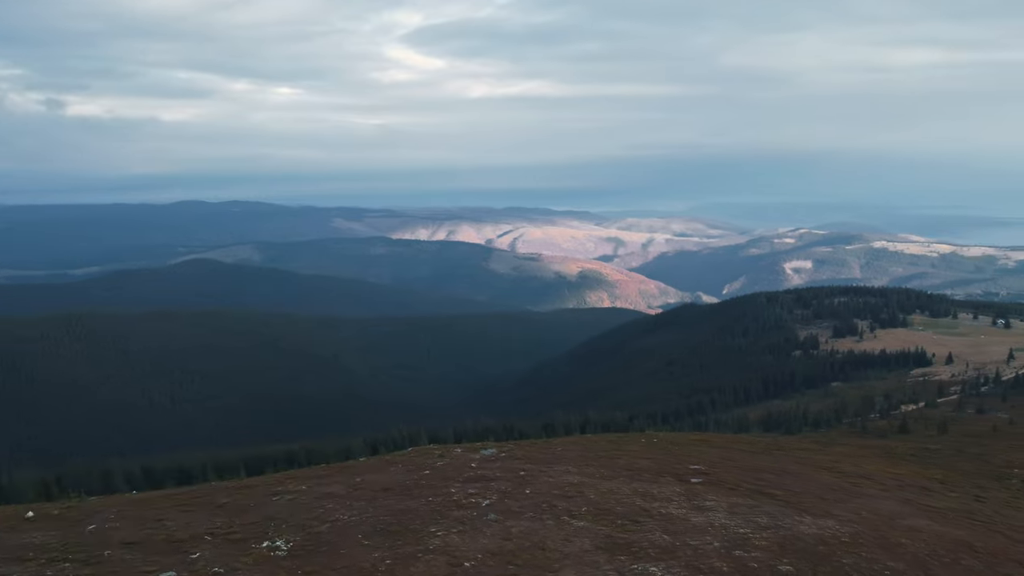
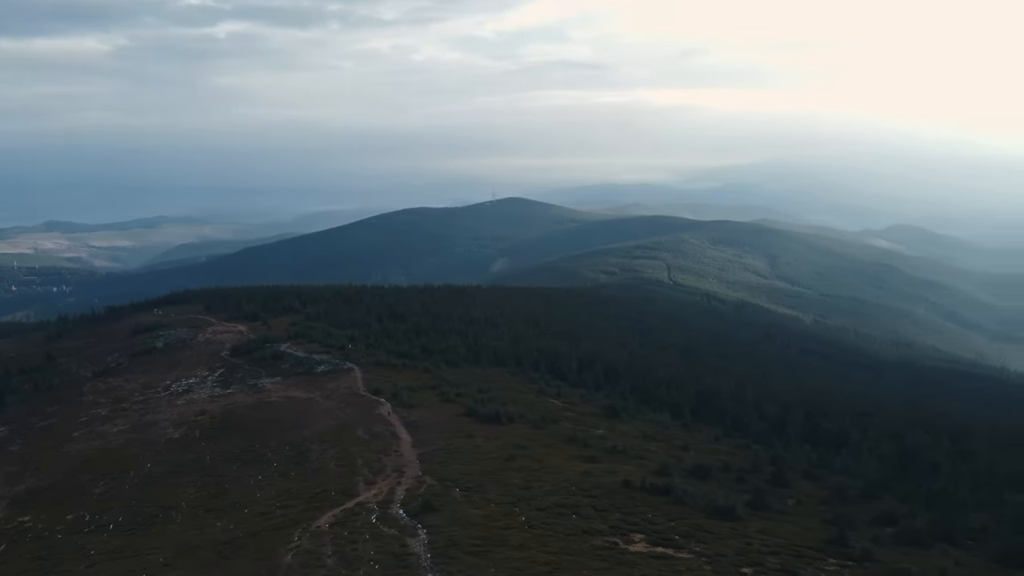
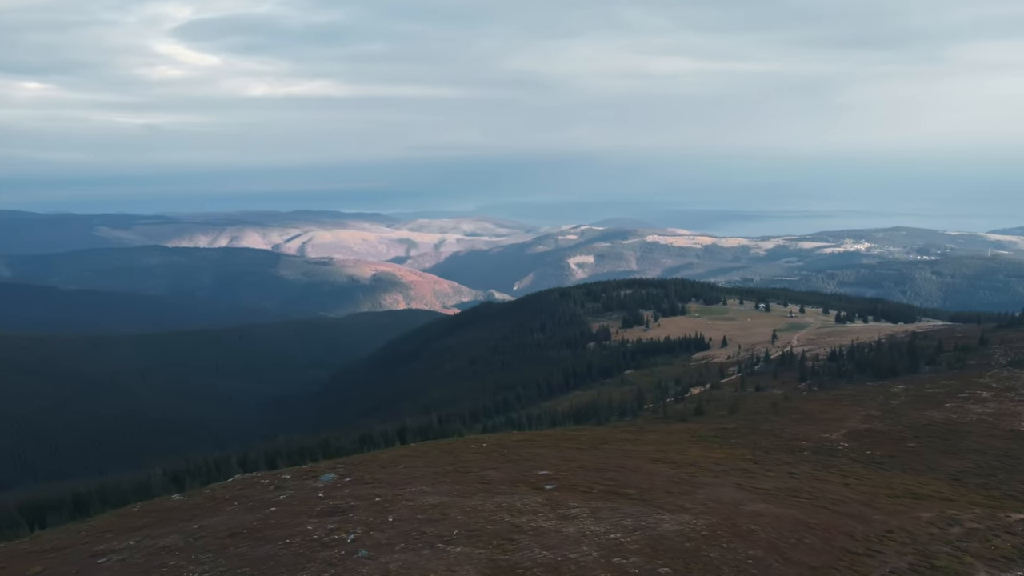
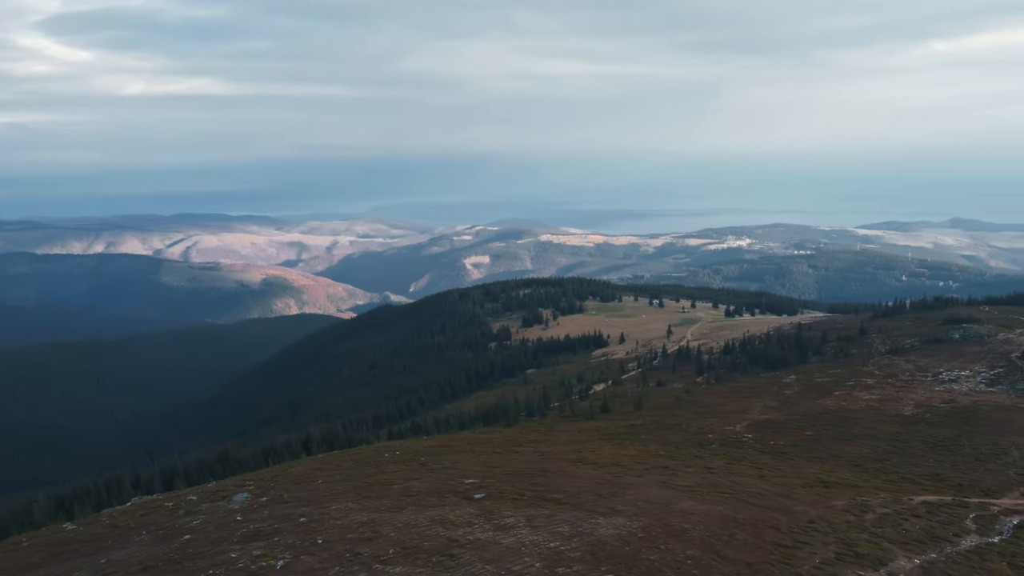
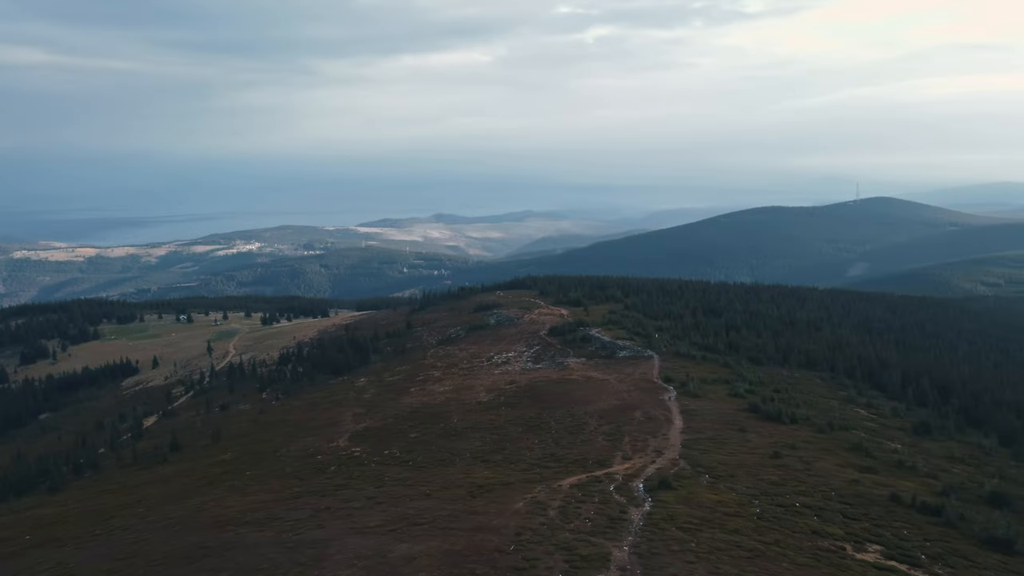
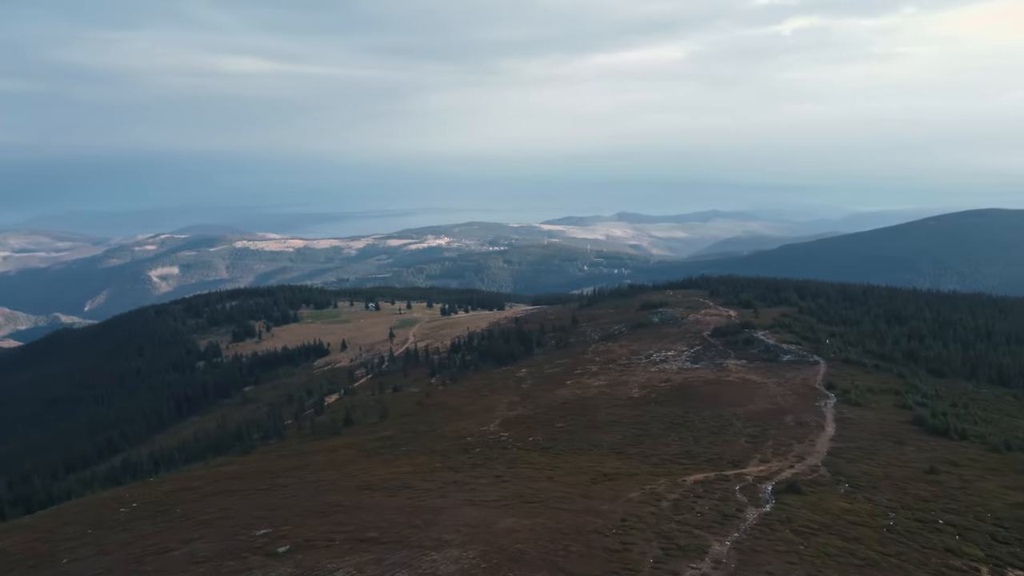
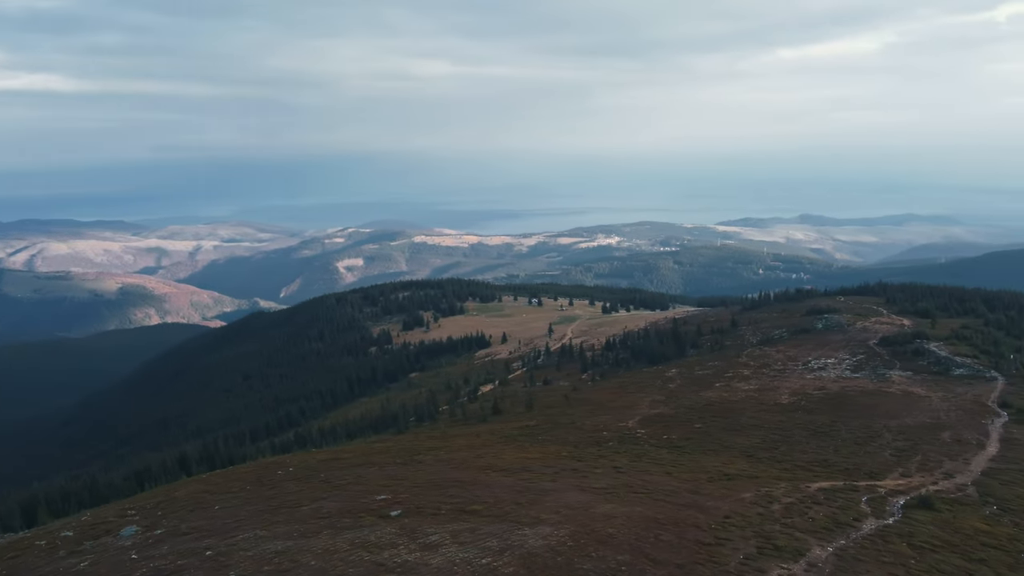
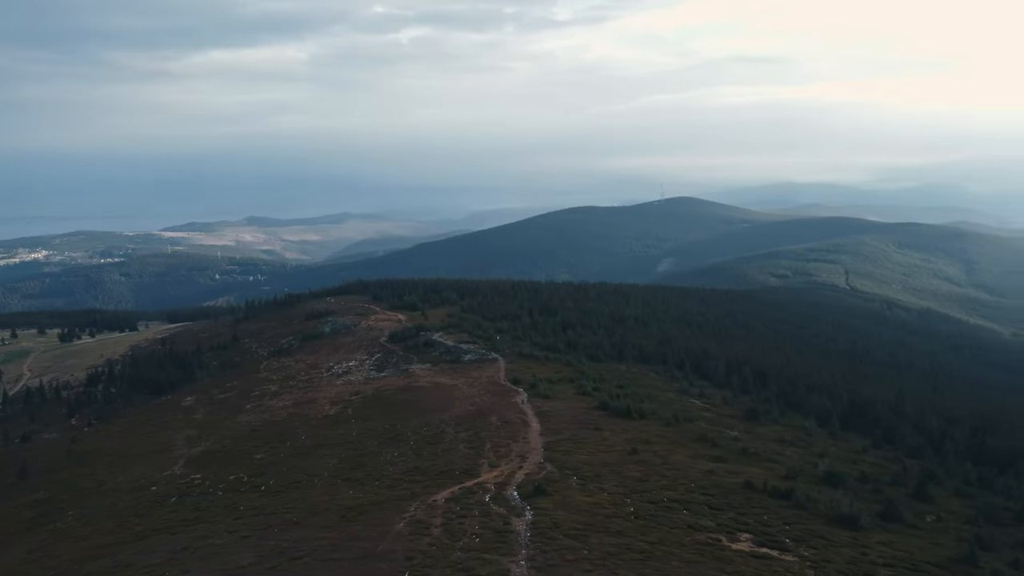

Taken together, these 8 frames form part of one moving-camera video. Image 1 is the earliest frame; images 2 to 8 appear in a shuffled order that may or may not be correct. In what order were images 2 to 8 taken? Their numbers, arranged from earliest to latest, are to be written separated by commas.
3, 4, 7, 6, 5, 8, 2
